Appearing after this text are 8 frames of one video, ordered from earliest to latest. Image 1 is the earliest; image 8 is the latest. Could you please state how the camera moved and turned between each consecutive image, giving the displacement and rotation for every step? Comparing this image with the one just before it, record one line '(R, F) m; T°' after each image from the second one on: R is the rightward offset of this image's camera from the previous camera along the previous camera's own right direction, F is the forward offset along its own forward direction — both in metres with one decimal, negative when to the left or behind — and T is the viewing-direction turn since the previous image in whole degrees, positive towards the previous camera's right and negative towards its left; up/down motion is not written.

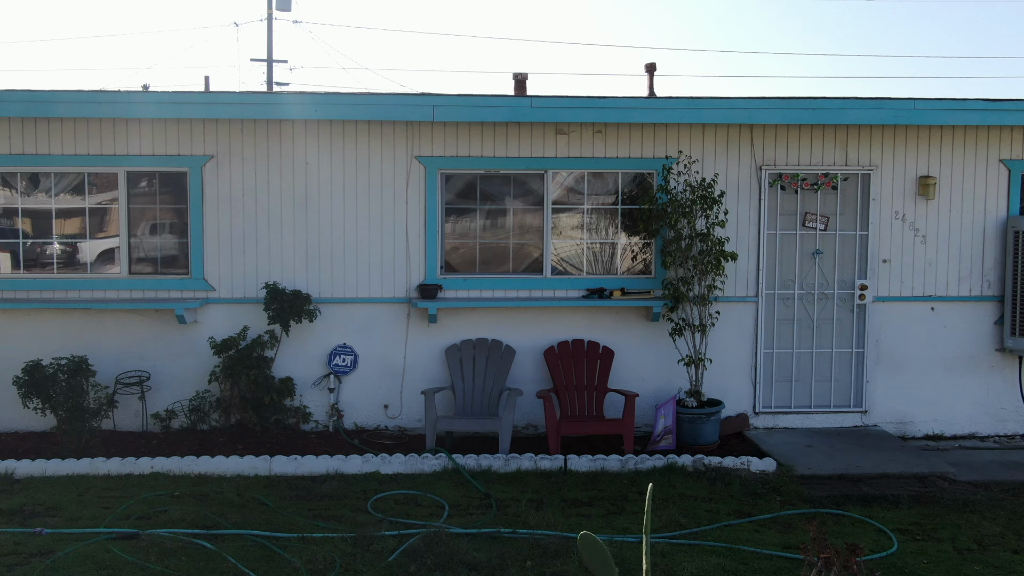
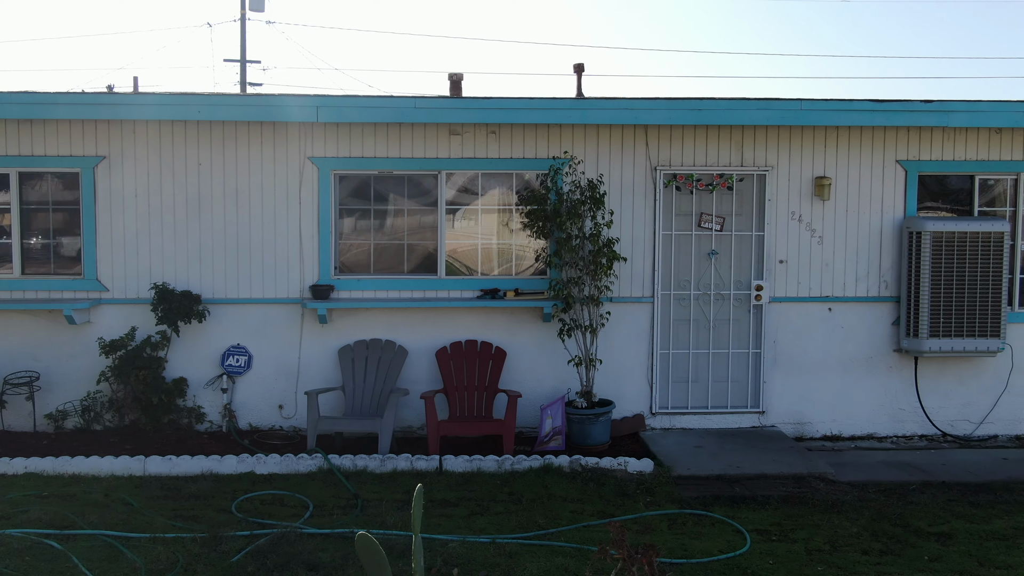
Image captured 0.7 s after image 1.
(+0.6, 0.0) m; 0°
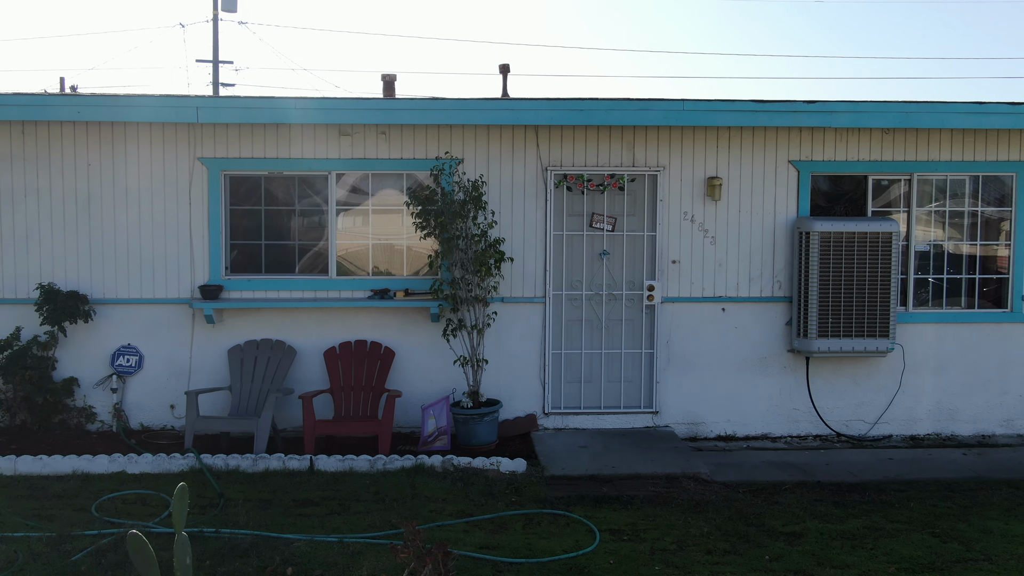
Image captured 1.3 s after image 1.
(+0.7, 0.0) m; 0°
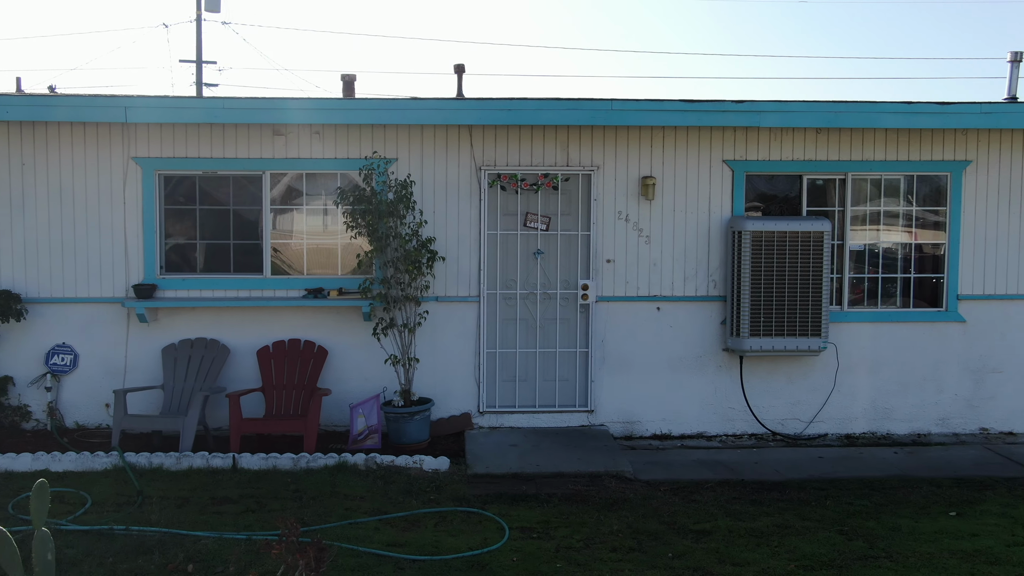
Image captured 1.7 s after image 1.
(+0.4, 0.0) m; 0°
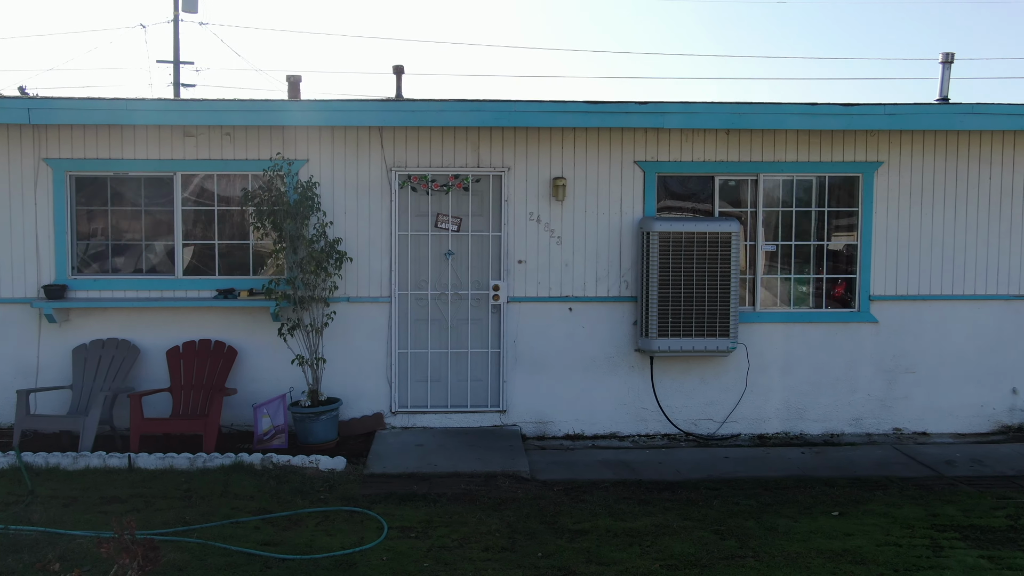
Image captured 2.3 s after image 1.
(+0.5, 0.0) m; 0°
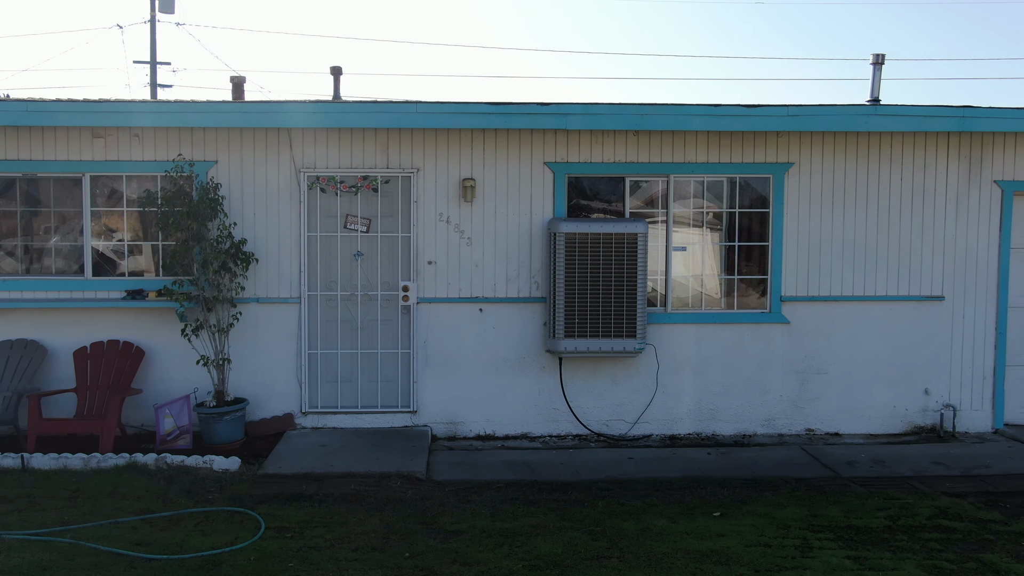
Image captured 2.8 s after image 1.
(+0.6, 0.0) m; 0°
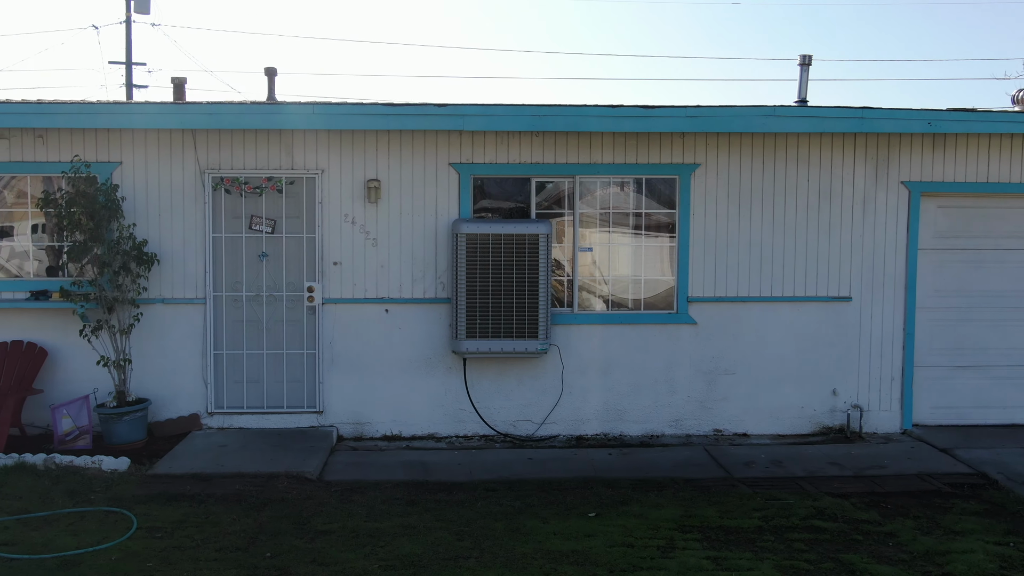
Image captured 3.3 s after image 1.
(+0.6, 0.0) m; 0°
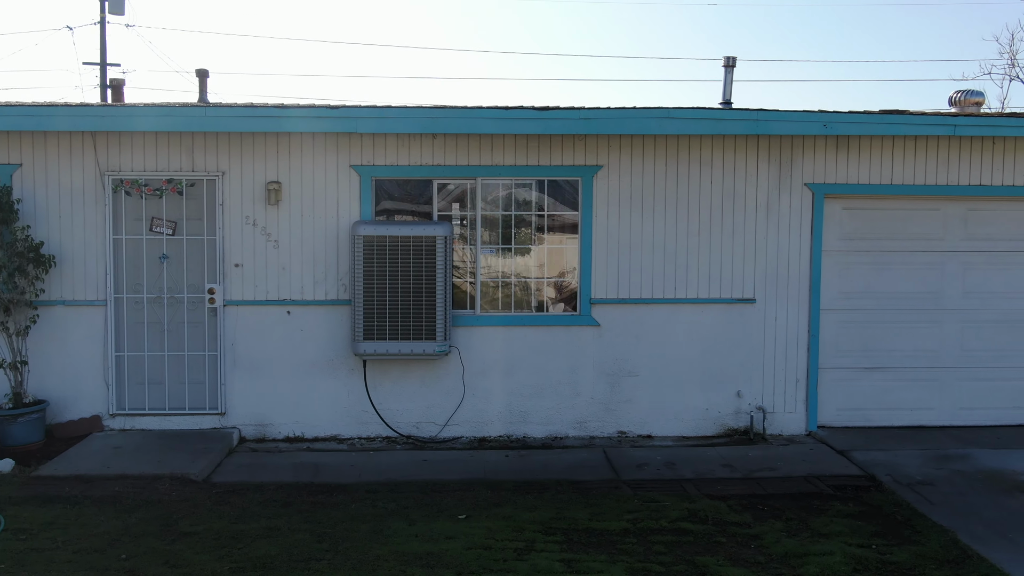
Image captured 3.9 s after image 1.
(+0.6, 0.0) m; 0°
